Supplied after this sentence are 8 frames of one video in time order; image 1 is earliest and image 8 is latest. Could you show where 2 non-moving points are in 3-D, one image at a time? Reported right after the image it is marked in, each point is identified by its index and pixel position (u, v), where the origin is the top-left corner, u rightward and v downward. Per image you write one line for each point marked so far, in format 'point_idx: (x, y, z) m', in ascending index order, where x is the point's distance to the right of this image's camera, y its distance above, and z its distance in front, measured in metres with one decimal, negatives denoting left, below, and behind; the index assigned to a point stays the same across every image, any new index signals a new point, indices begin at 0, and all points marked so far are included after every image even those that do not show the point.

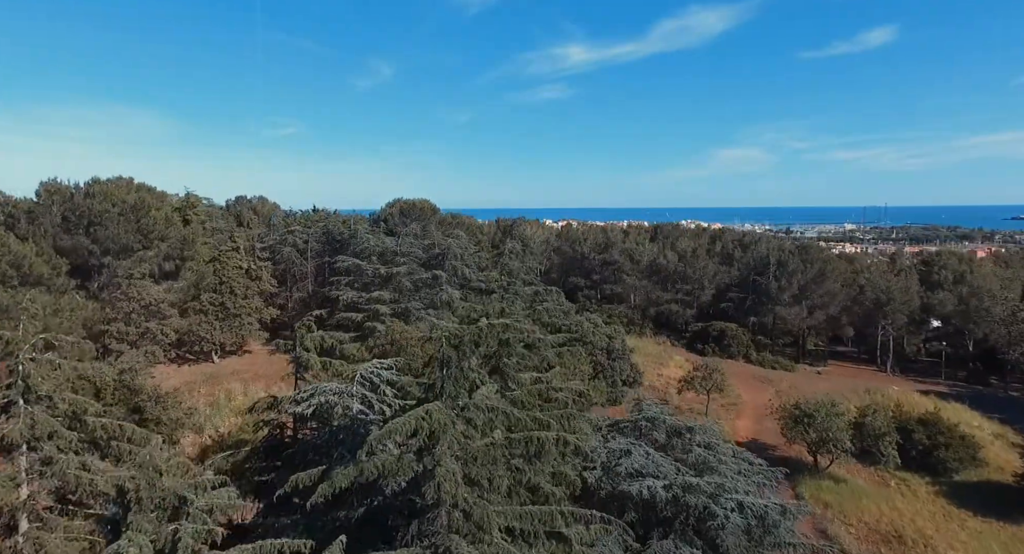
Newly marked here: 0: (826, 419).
0: (+8.5, -3.8, +16.5) m
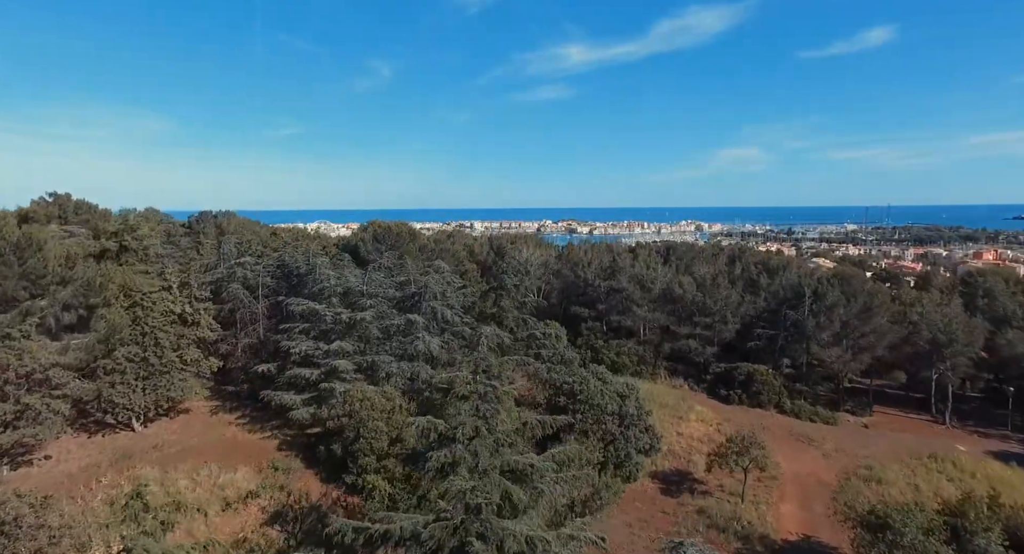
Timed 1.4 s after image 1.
0: (+8.2, -5.2, +12.4) m
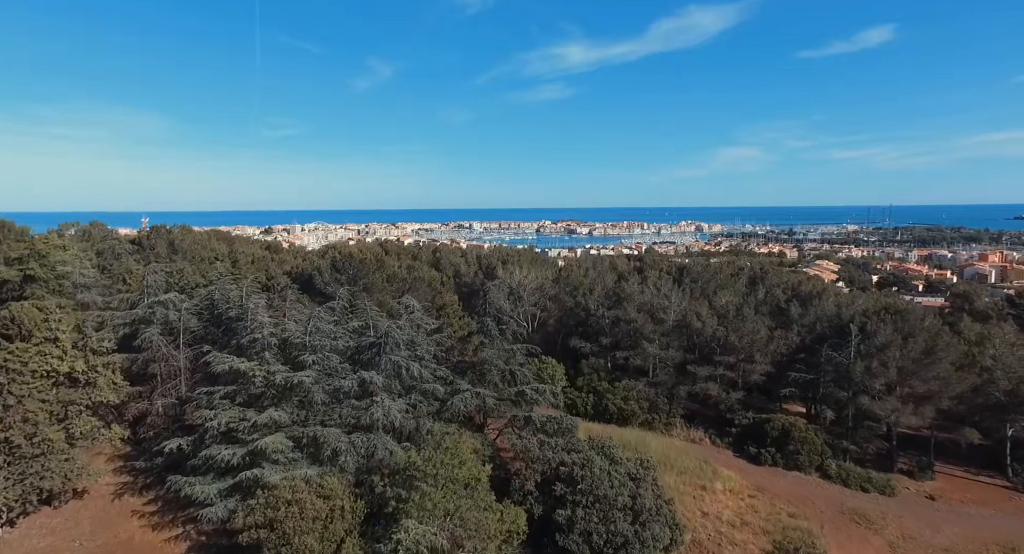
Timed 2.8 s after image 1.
0: (+7.8, -6.4, +8.1) m
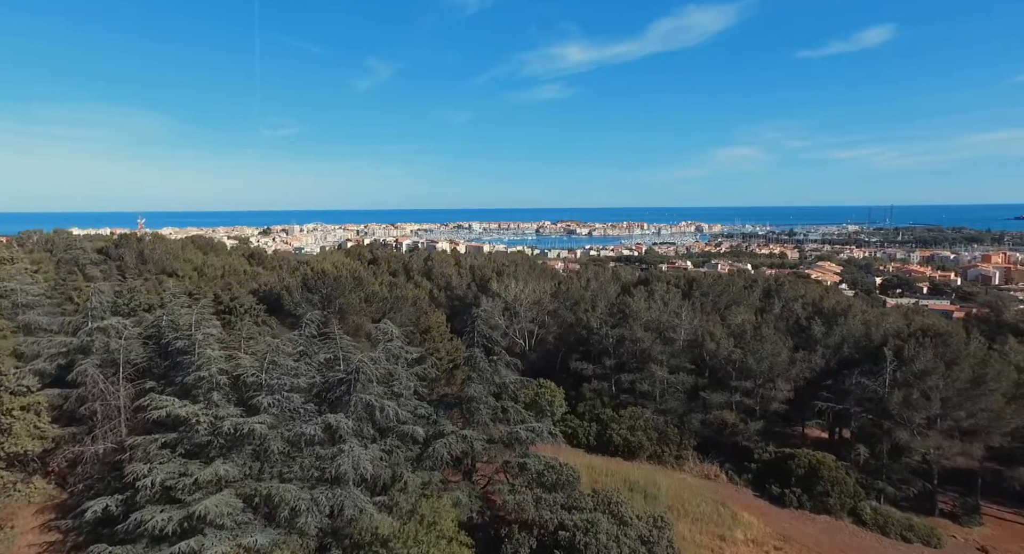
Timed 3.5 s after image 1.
0: (+7.6, -7.0, +5.8) m
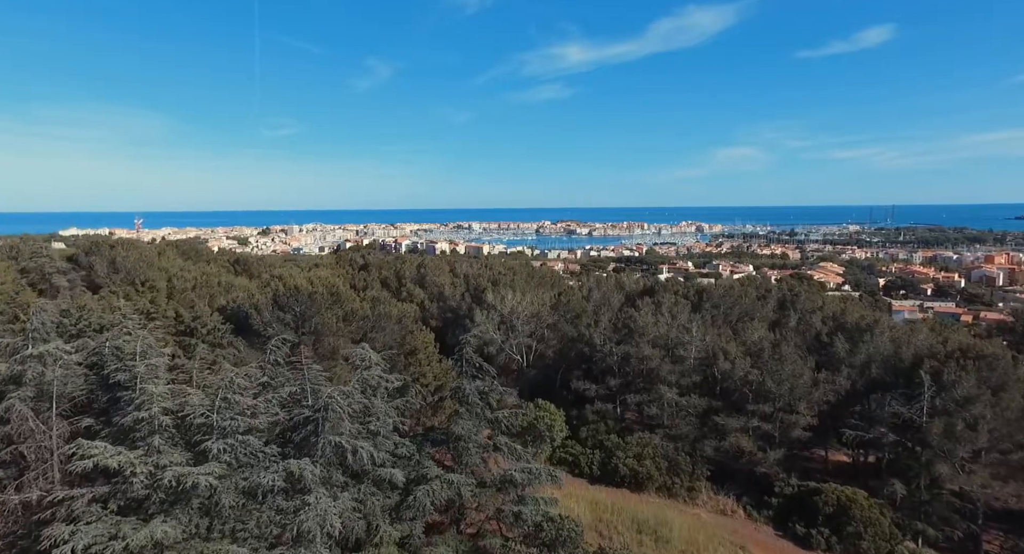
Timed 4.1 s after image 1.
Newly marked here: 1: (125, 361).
0: (+7.4, -7.5, +3.9) m
1: (-7.9, -1.7, +12.6) m
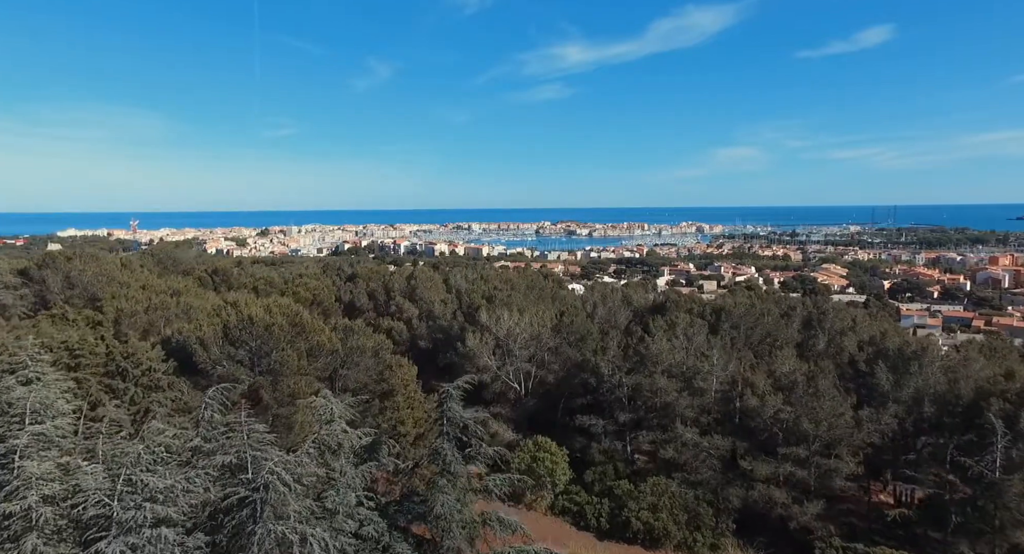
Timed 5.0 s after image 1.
0: (+7.3, -8.1, +1.3) m
1: (-8.0, -2.4, +10.0) m
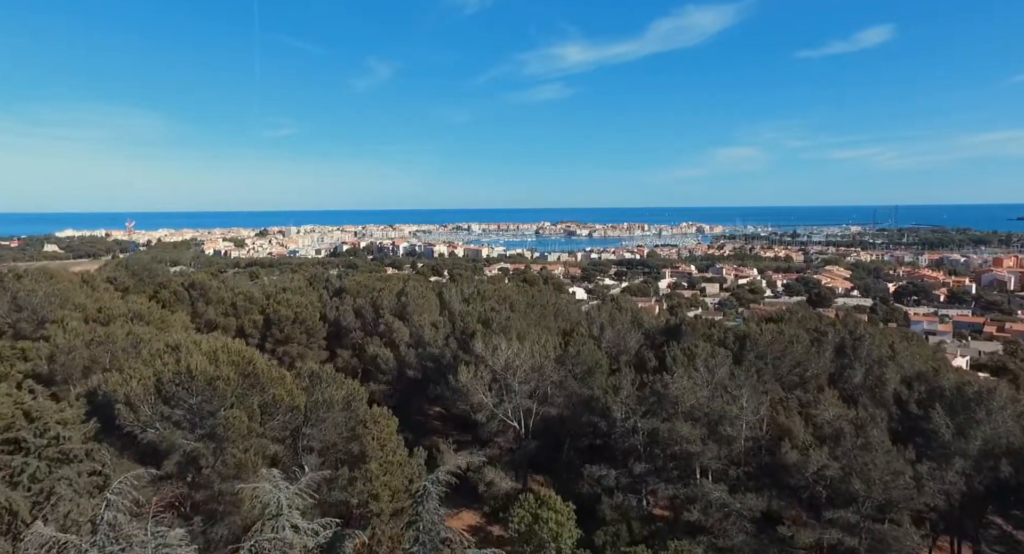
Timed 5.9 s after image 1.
0: (+7.3, -8.9, -1.2) m
1: (-8.1, -3.2, +7.4) m
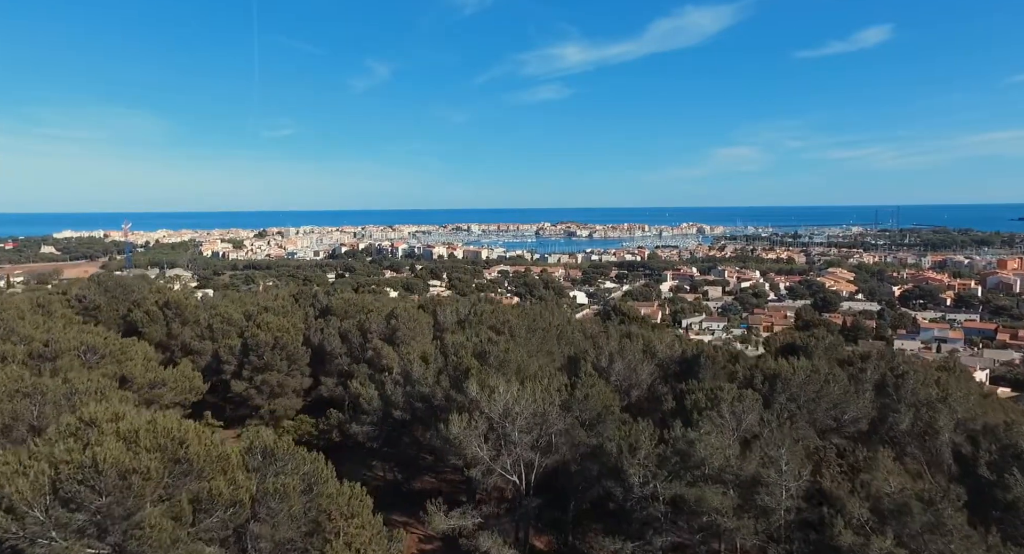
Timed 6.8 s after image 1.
0: (+7.3, -9.8, -3.7) m
1: (-8.1, -4.1, +4.9) m
